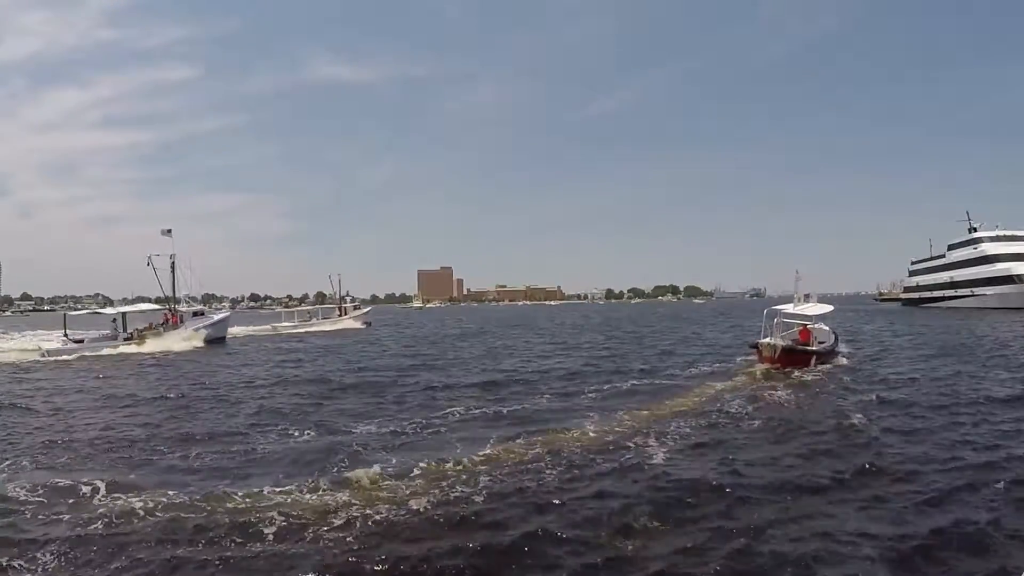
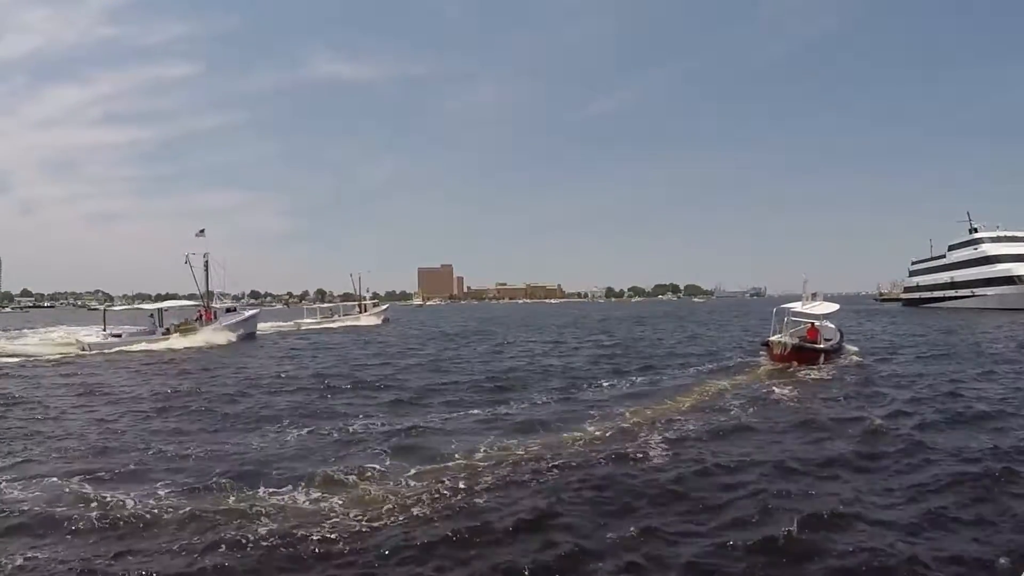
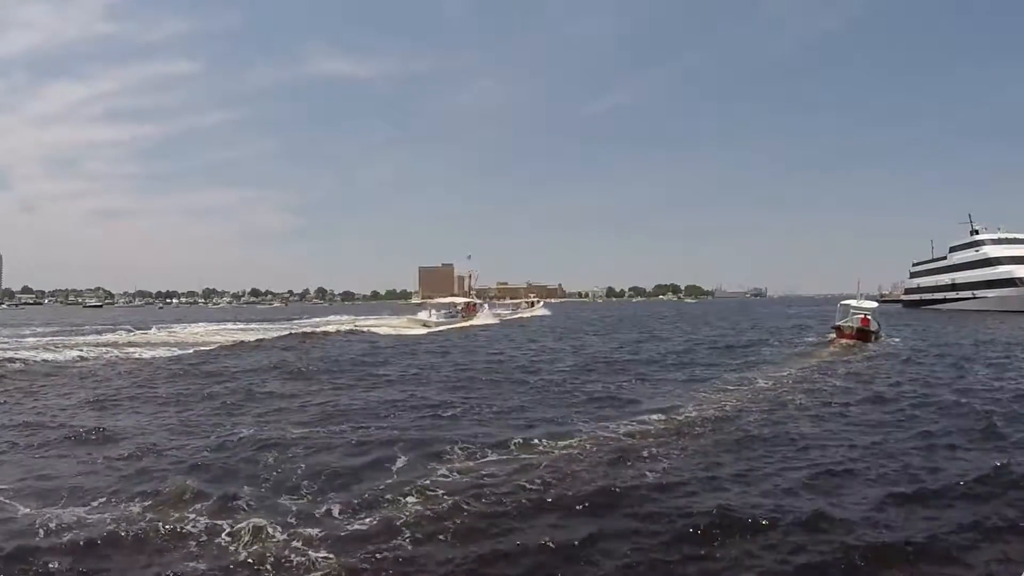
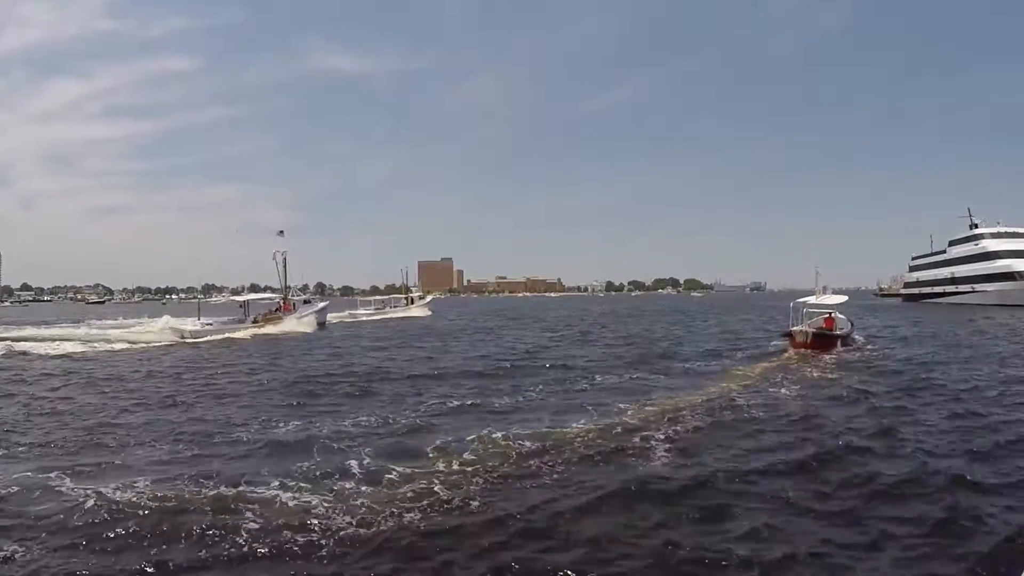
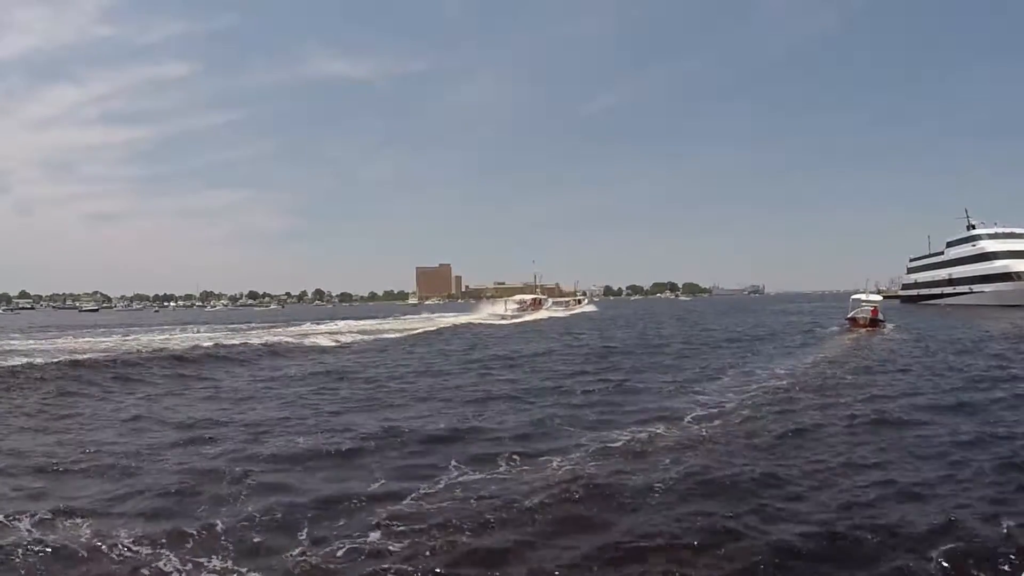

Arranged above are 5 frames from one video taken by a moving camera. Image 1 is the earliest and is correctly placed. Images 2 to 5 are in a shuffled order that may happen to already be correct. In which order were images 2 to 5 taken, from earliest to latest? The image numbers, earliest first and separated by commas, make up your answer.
2, 4, 3, 5
